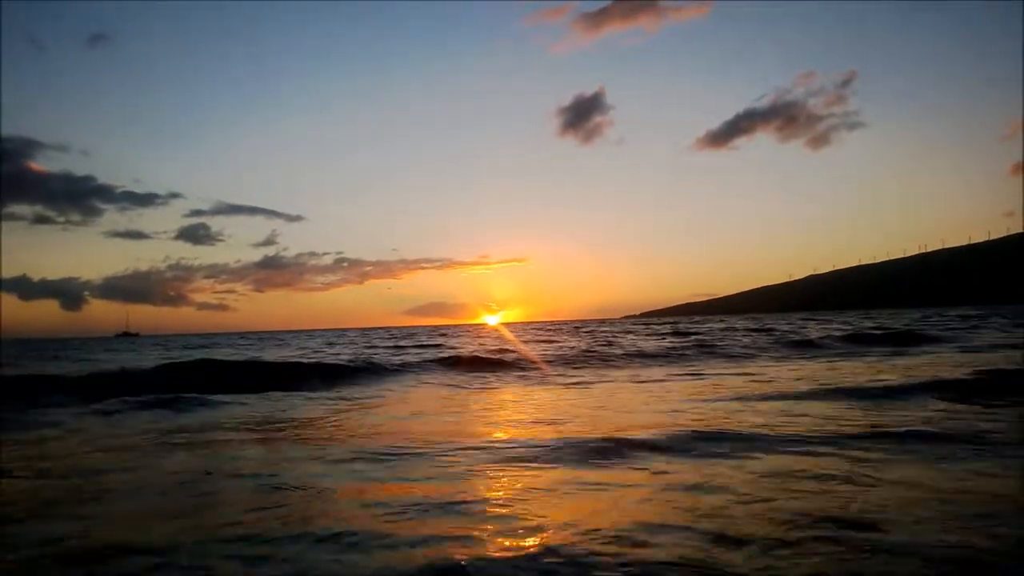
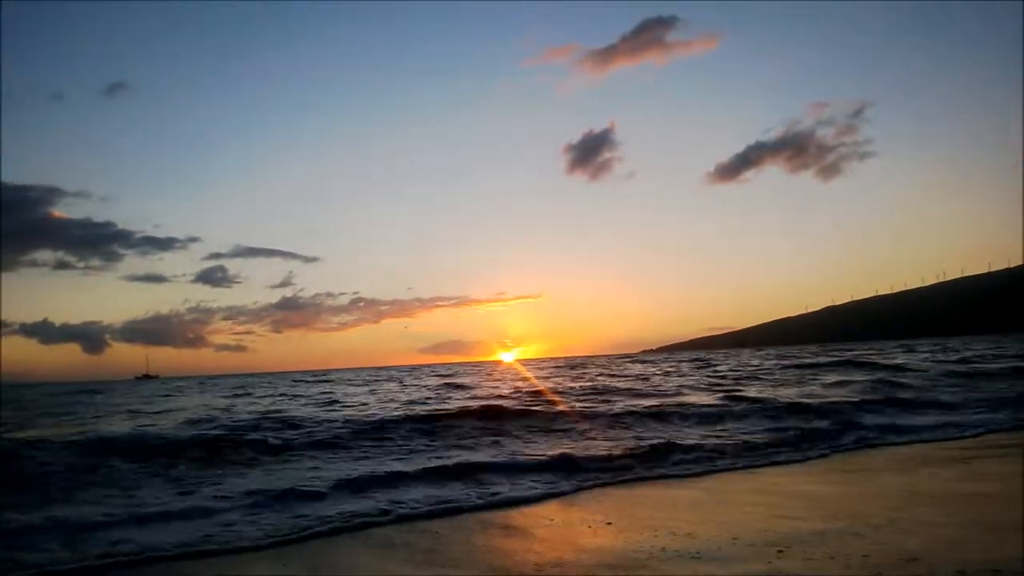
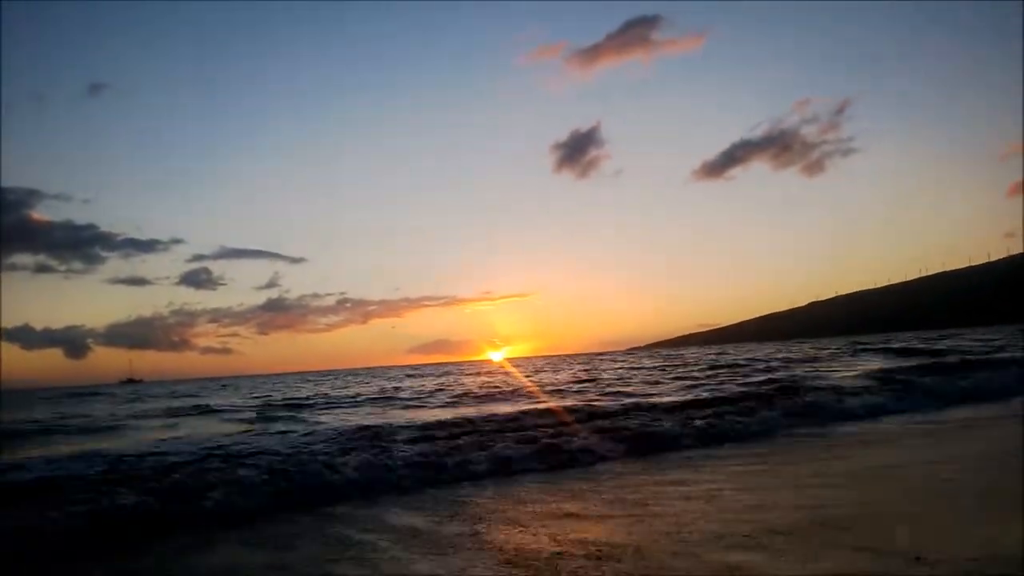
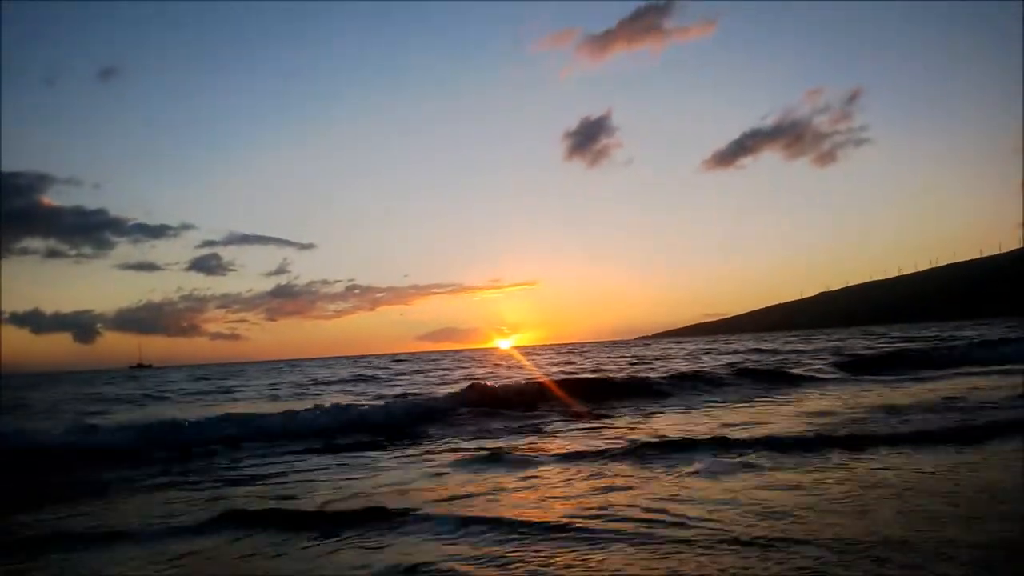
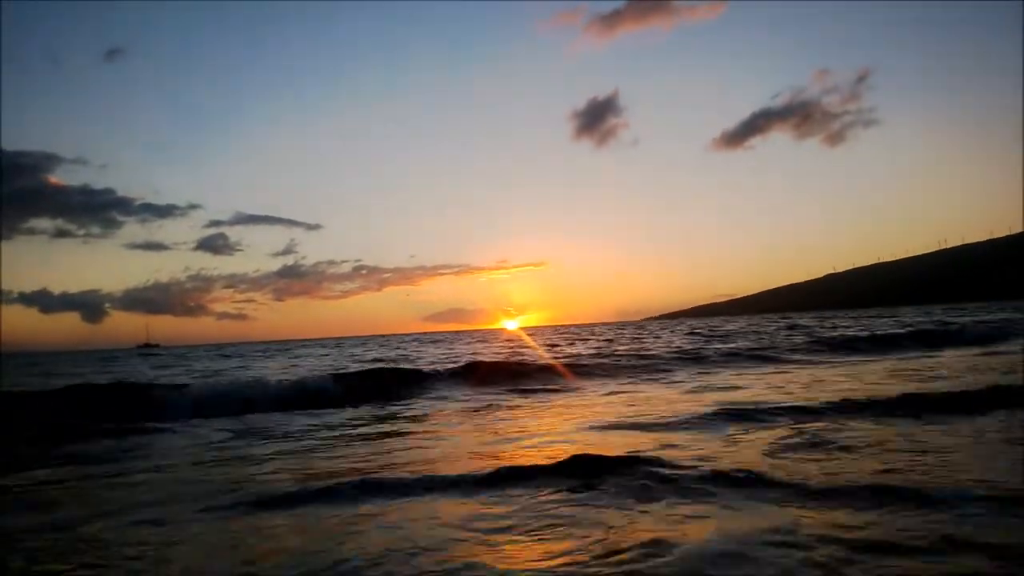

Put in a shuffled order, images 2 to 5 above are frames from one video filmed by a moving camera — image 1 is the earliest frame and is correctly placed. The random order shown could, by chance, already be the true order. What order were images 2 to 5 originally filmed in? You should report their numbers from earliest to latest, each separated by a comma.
5, 4, 3, 2
